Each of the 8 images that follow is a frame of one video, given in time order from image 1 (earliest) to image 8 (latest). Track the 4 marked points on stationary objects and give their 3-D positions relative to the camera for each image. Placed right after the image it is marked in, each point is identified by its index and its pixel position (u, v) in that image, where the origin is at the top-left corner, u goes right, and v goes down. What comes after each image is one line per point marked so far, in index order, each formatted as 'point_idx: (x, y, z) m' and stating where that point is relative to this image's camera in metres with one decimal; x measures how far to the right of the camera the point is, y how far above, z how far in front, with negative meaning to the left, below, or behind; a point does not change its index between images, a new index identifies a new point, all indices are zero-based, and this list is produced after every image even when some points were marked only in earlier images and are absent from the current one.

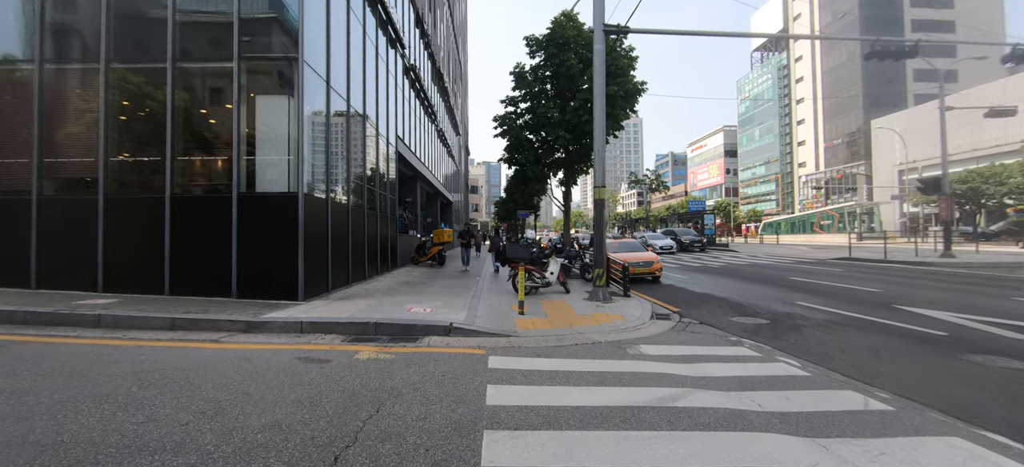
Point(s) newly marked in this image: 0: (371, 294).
0: (-3.6, -1.6, +9.0) m
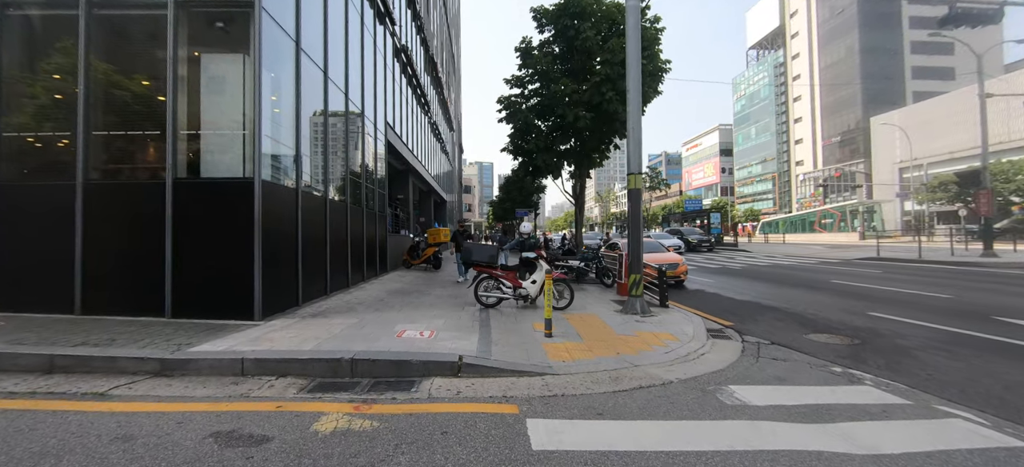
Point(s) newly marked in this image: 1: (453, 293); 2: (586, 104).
0: (-3.3, -1.5, +7.1) m
1: (-1.6, -1.6, +9.4) m
2: (+2.2, +4.0, +10.8) m
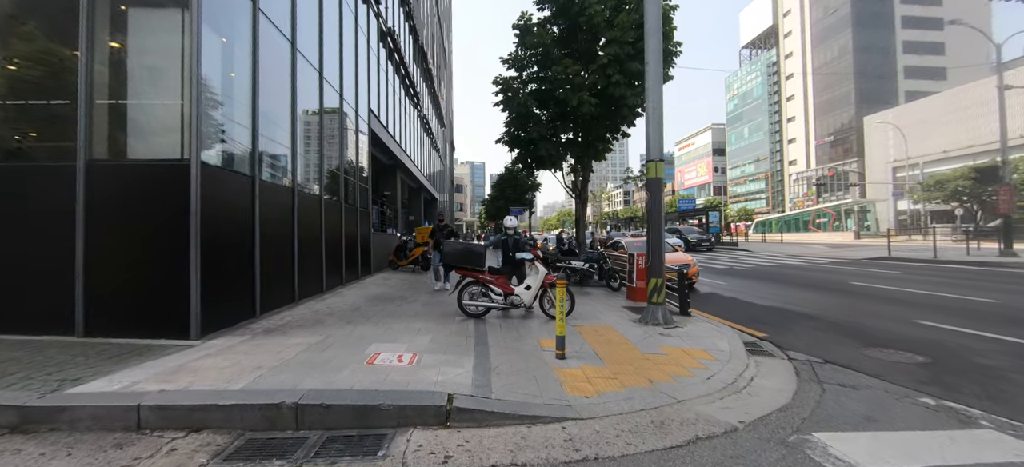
0: (-3.3, -1.5, +5.9) m
1: (-1.6, -1.5, +8.2) m
2: (+2.2, +4.0, +9.7) m
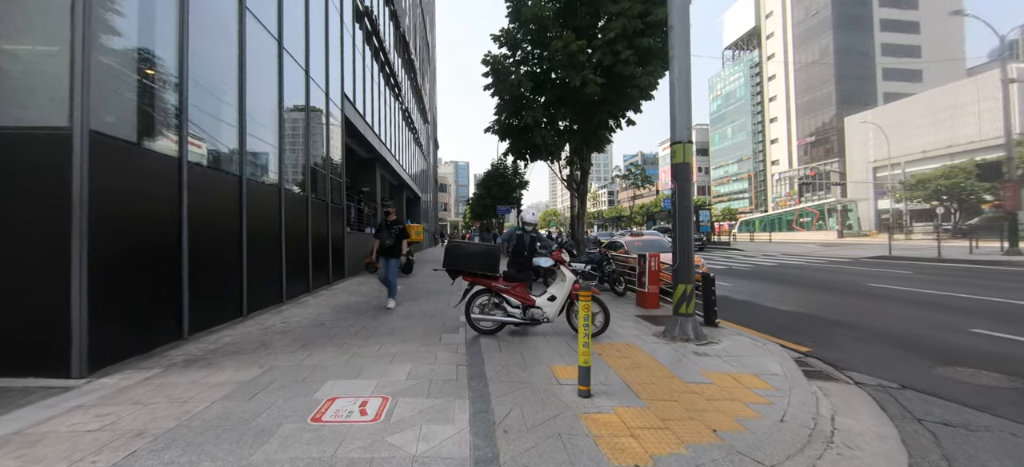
0: (-3.2, -1.5, +4.6) m
1: (-1.7, -1.5, +7.0) m
2: (+2.0, +4.1, +8.6) m
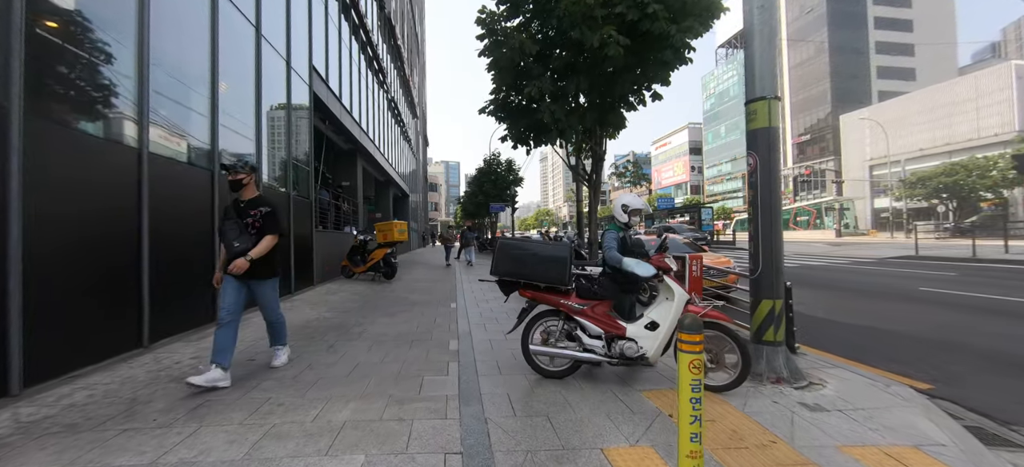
0: (-3.1, -1.4, +2.8) m
1: (-1.6, -1.4, +5.3) m
2: (+2.1, +4.1, +7.0) m
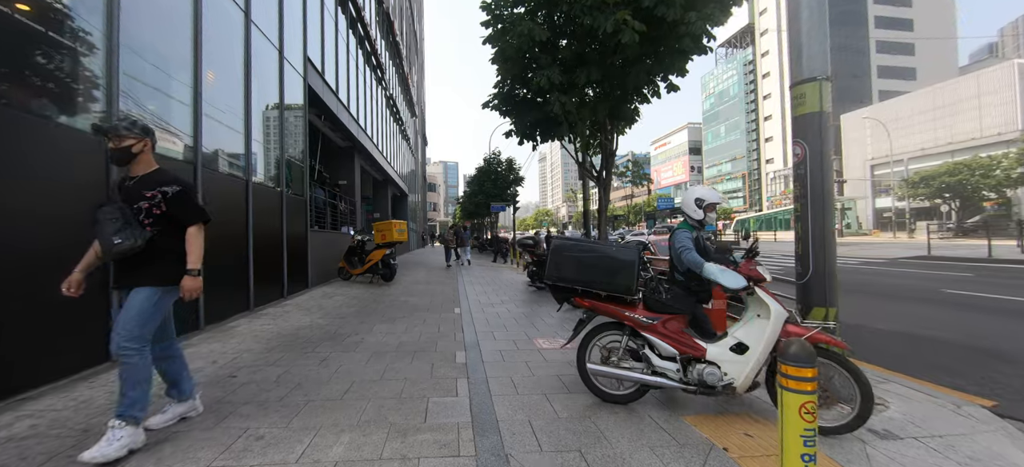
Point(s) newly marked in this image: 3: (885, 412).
0: (-2.9, -1.4, +2.4) m
1: (-1.4, -1.4, +4.8) m
2: (+2.2, +4.1, +6.5) m
3: (+3.3, -1.6, +3.2) m
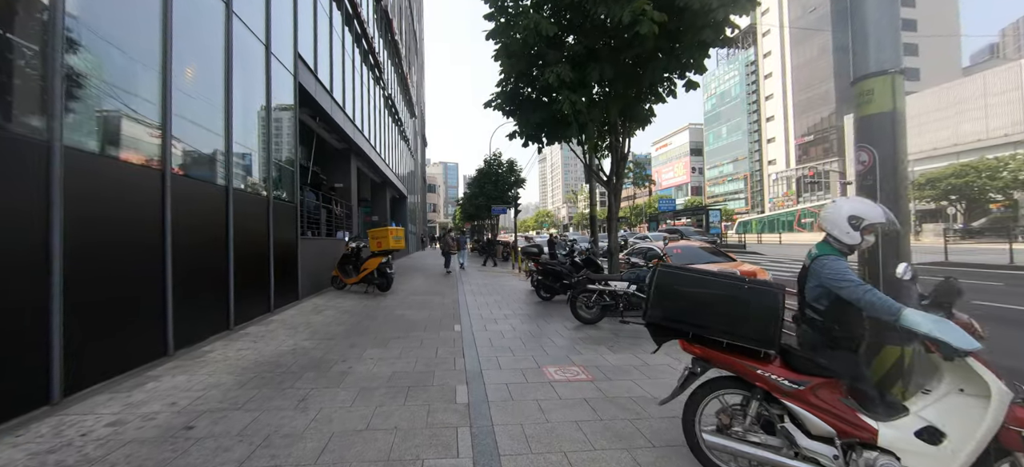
0: (-2.8, -1.6, +1.8) m
1: (-1.3, -1.6, +4.2) m
2: (+2.3, +4.0, +6.0) m
3: (+3.4, -1.8, +2.6) m
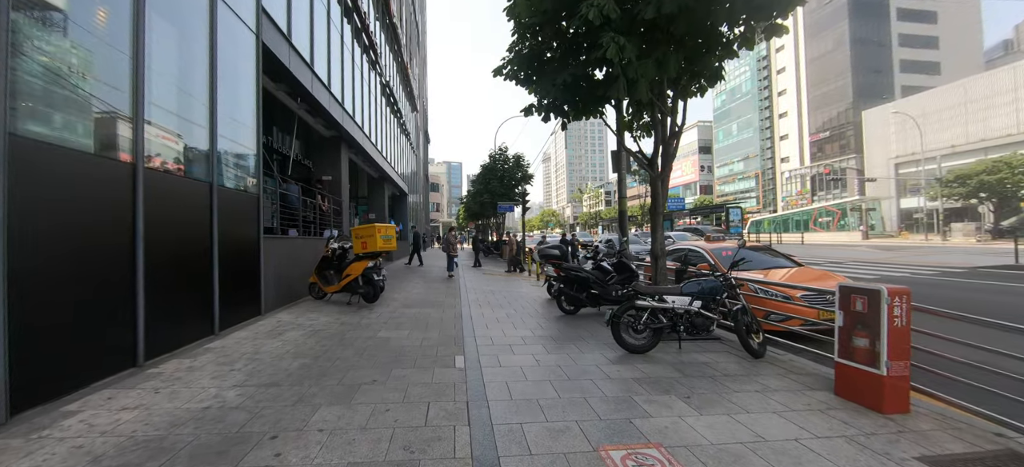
0: (-2.5, -1.5, +0.1) m
1: (-1.0, -1.6, +2.5) m
2: (+2.6, +4.0, +4.2) m
3: (+3.6, -1.7, +0.9) m
